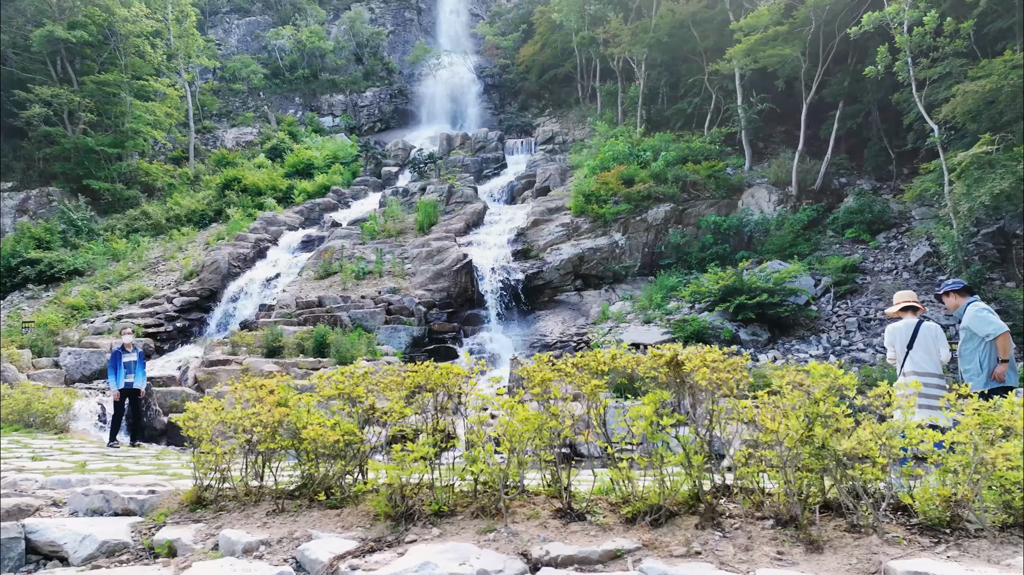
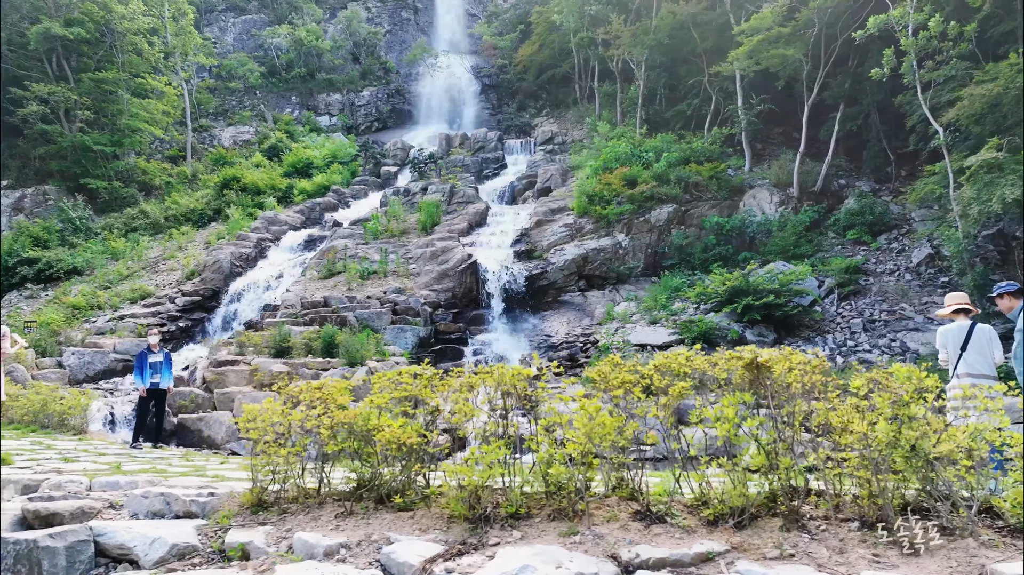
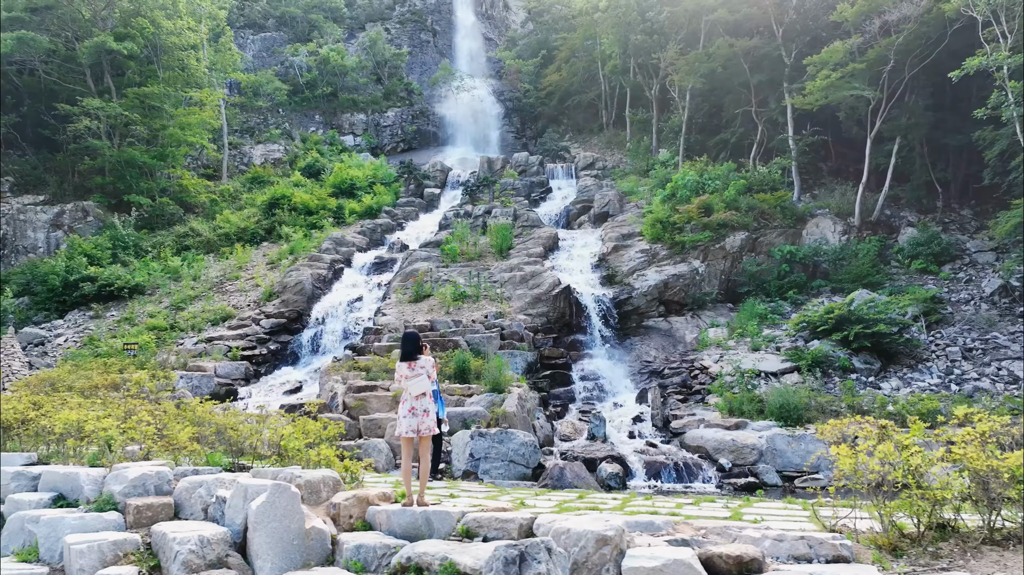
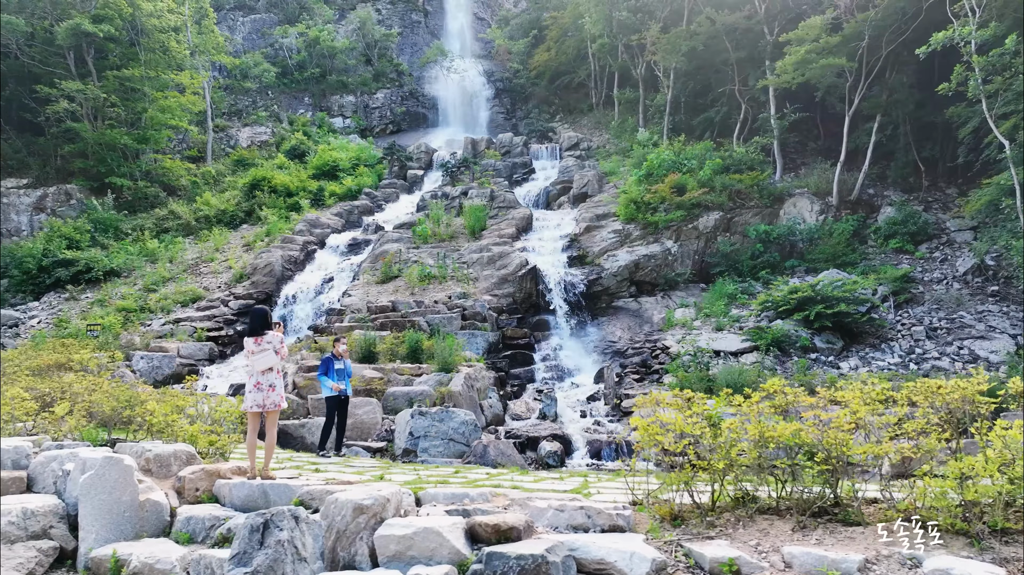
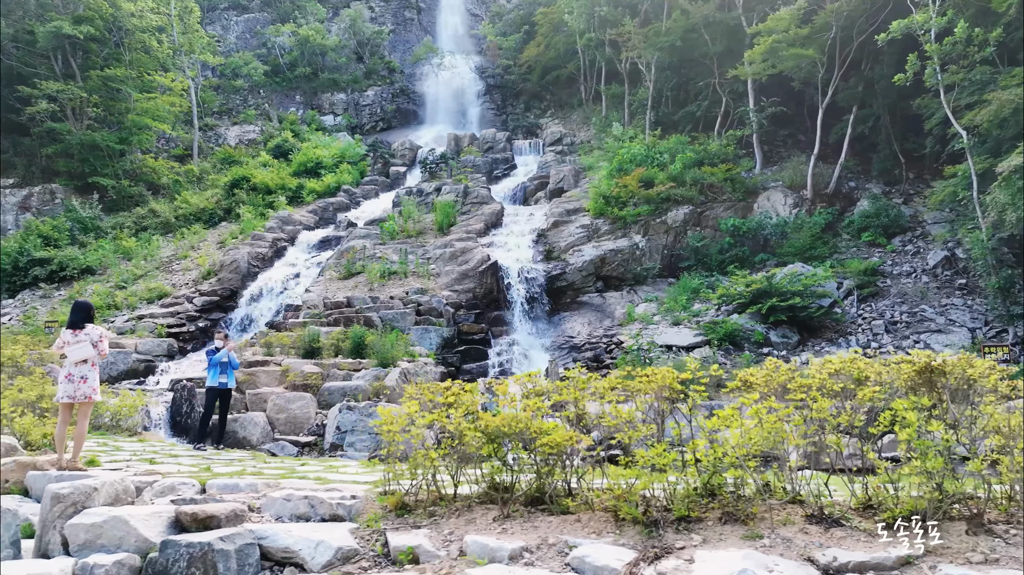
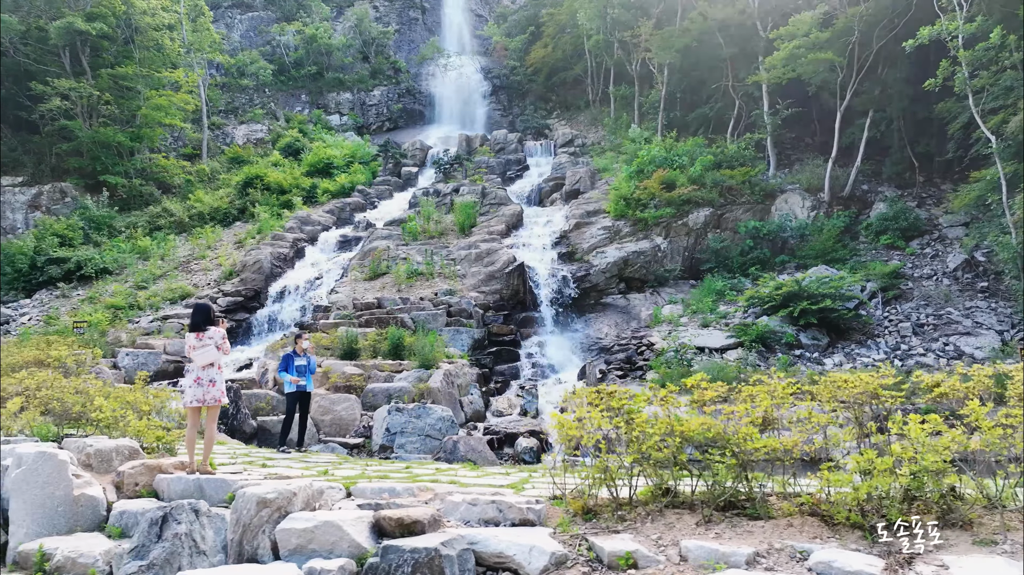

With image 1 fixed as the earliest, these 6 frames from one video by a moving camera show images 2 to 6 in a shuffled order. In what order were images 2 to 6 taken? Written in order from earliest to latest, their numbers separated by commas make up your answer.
2, 5, 6, 4, 3
